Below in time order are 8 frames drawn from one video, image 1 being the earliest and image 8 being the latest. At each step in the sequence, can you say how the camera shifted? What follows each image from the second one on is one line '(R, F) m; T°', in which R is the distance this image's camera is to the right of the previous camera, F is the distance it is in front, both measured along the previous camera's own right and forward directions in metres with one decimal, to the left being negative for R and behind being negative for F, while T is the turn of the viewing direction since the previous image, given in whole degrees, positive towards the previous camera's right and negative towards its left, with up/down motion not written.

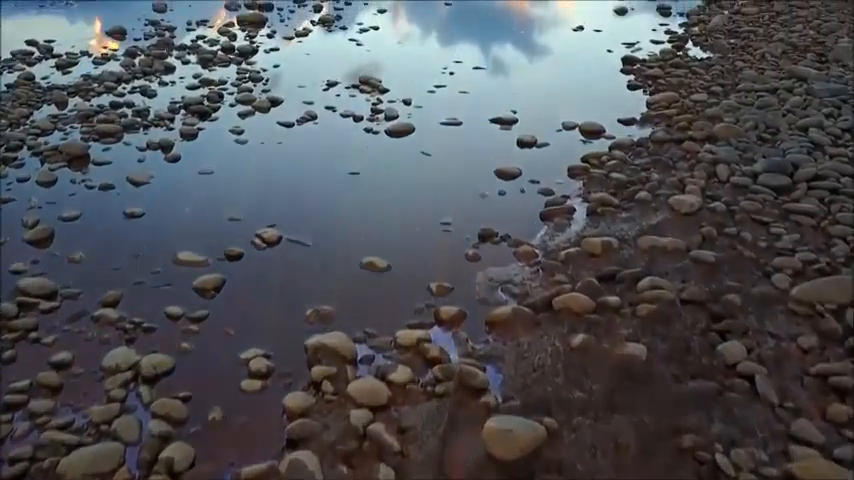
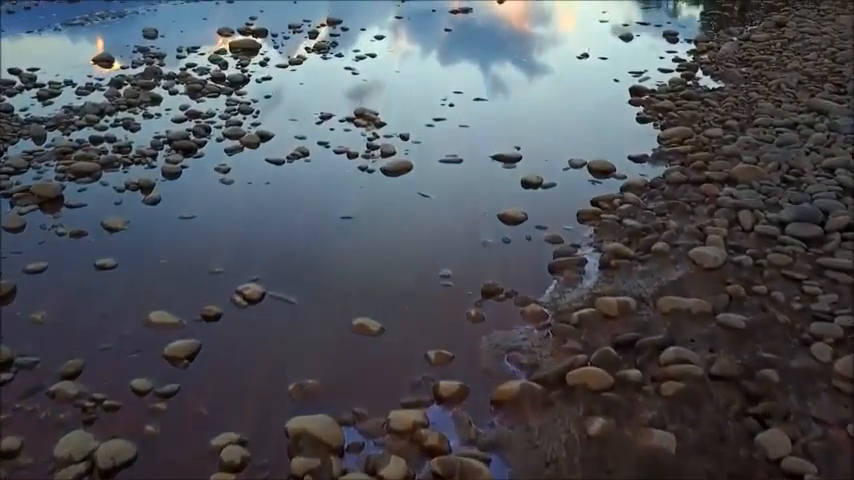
(0.0, +0.2) m; 0°
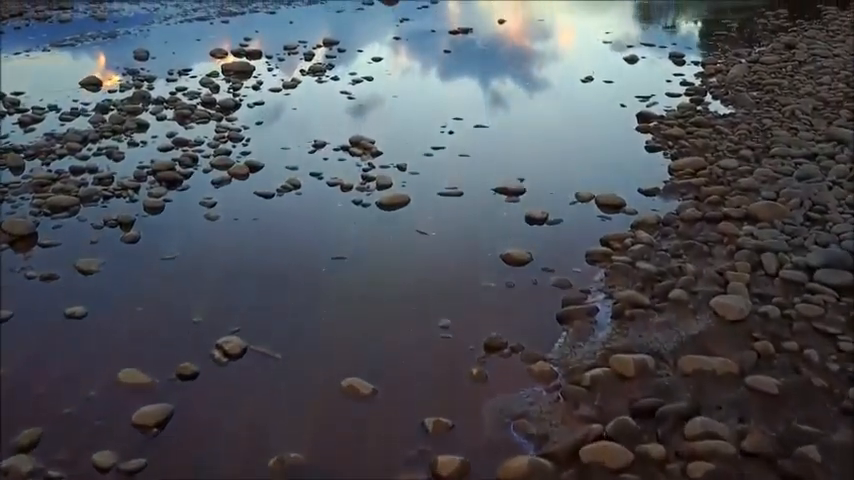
(0.0, +0.2) m; 0°
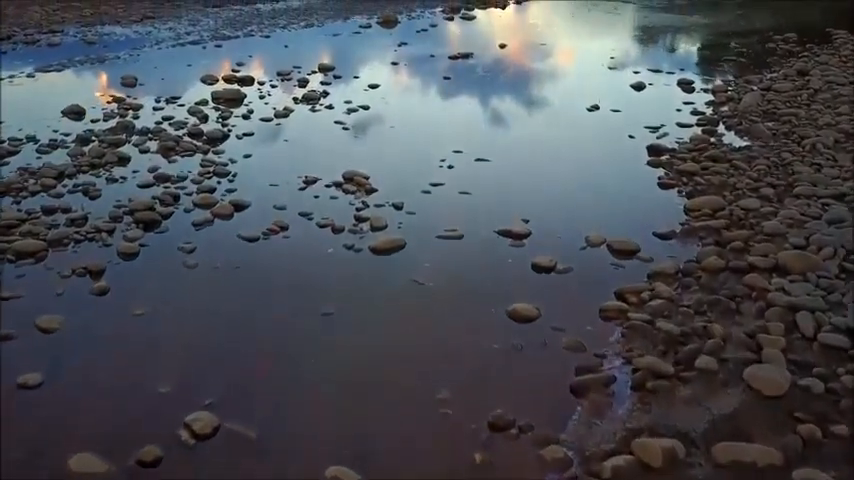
(0.0, +0.2) m; 0°
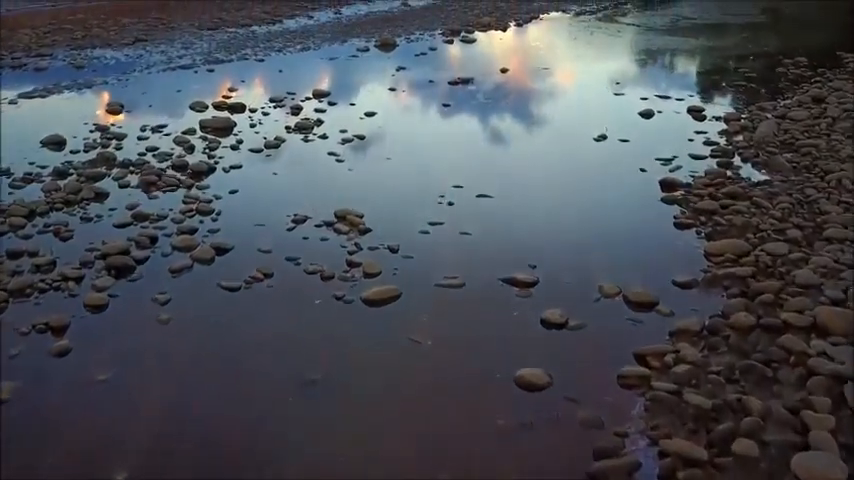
(0.0, +0.2) m; 0°
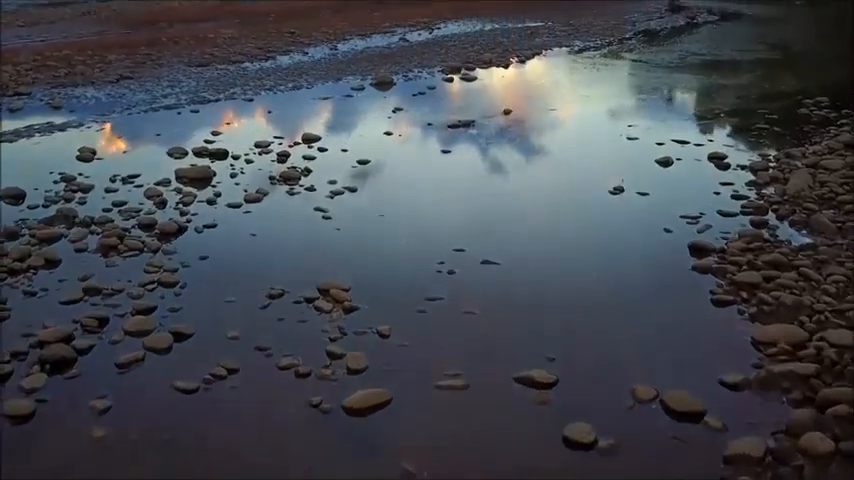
(0.0, +0.4) m; 0°
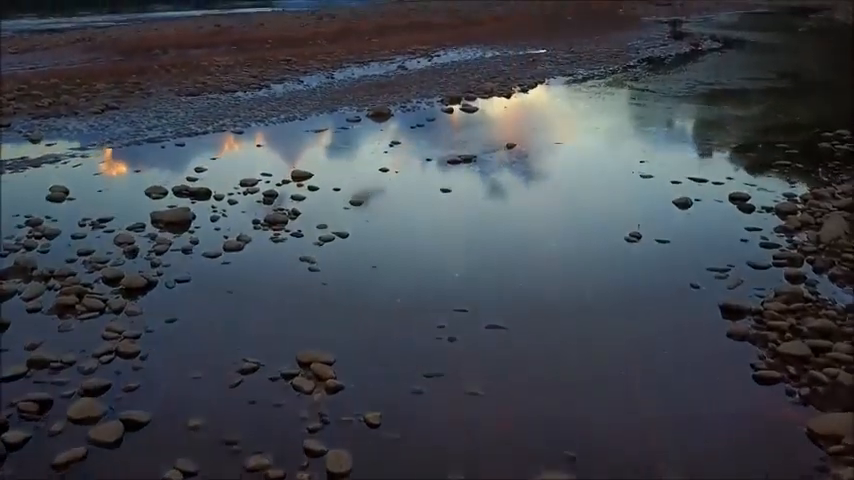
(0.0, +0.3) m; 0°
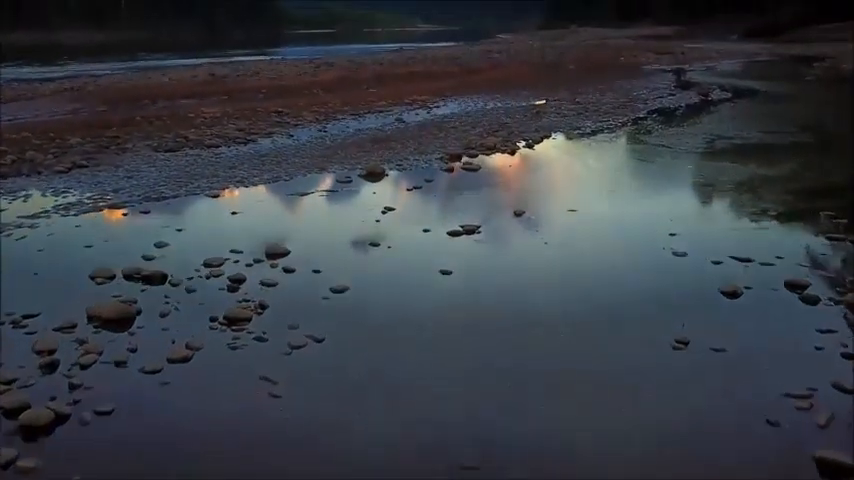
(0.0, +0.7) m; 0°
